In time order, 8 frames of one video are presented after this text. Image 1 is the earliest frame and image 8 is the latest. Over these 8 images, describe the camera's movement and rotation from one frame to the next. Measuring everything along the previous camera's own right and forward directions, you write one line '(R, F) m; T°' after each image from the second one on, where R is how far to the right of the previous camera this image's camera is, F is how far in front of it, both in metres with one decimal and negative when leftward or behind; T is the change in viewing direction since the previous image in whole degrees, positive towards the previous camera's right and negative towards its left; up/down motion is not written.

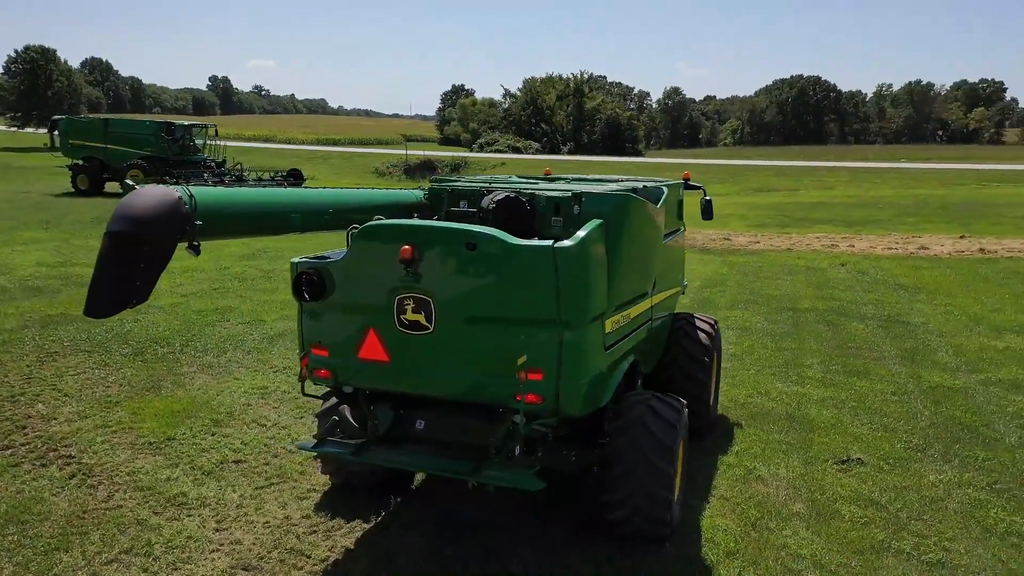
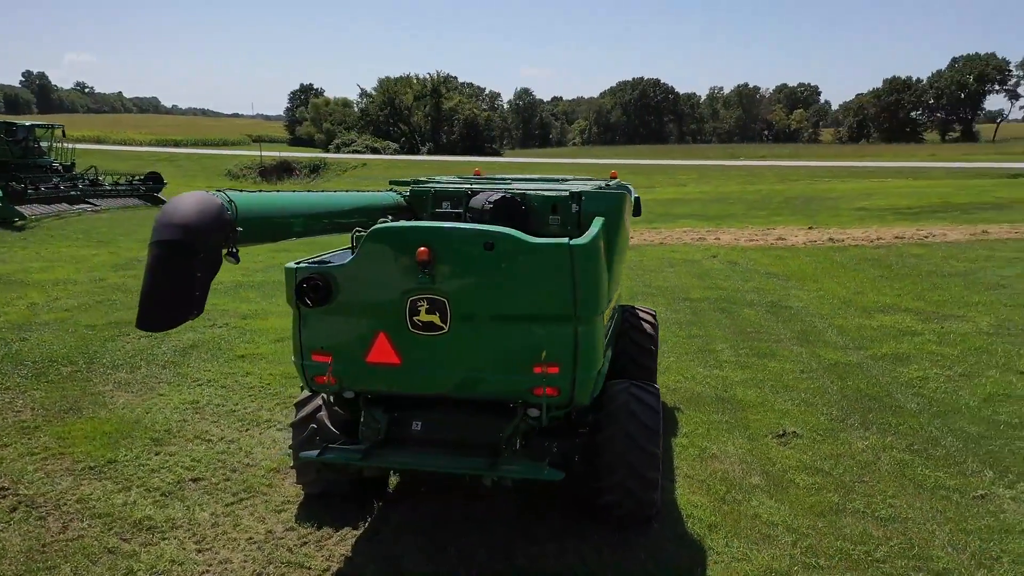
(-0.8, 0.0) m; +10°
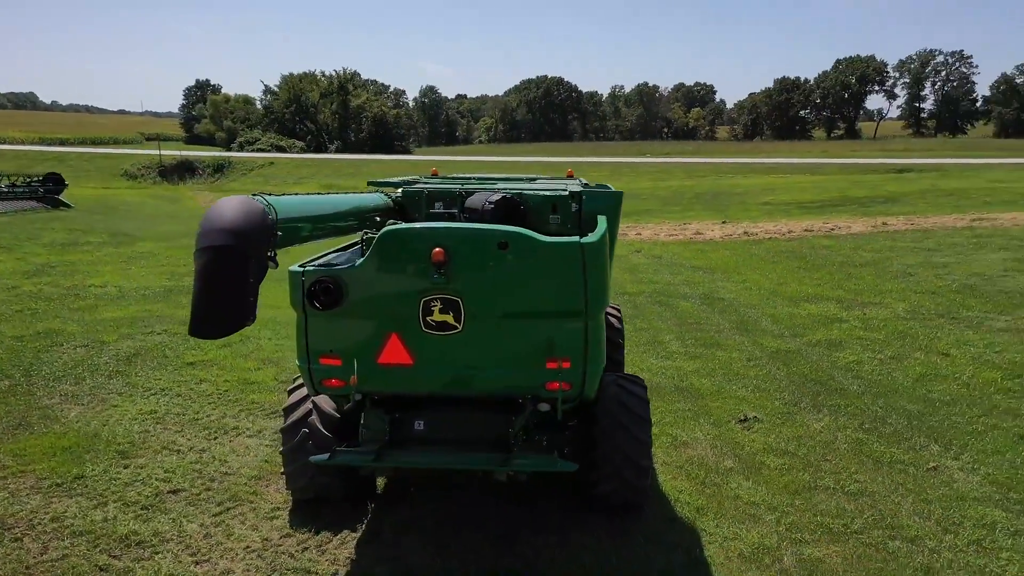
(-0.6, -0.1) m; +7°
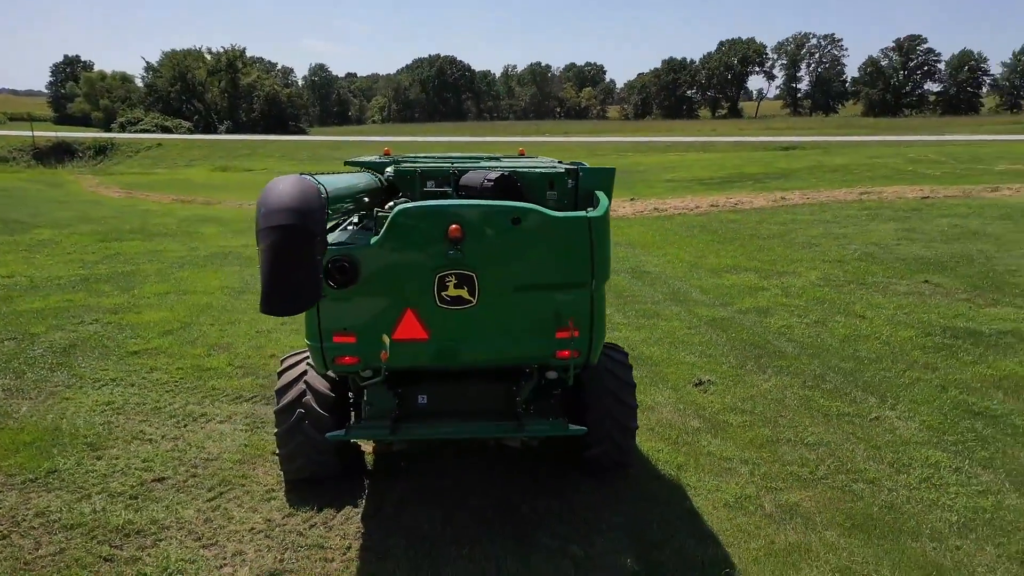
(-0.6, -0.1) m; +7°
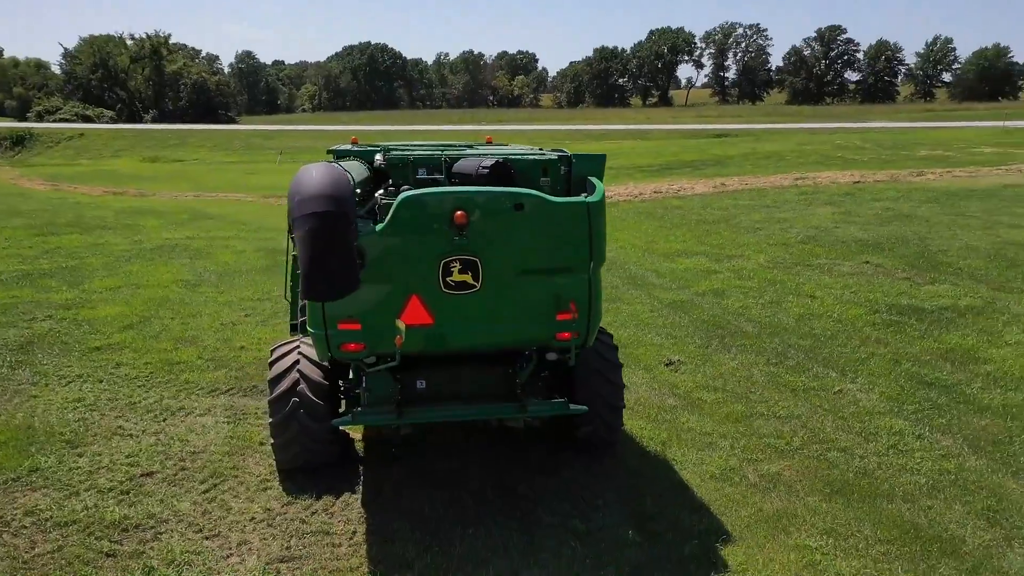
(-0.4, -0.1) m; +5°
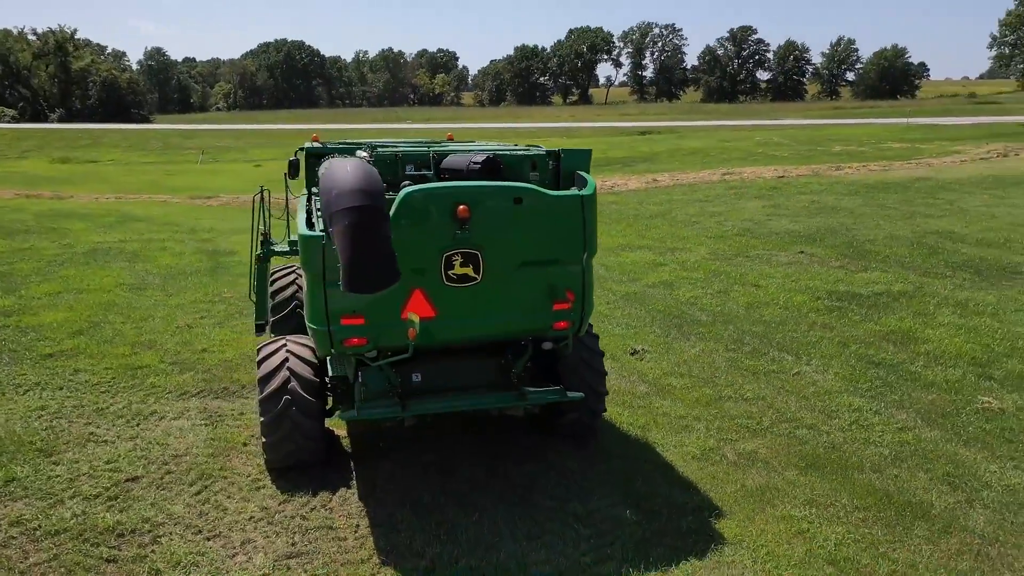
(-0.4, -0.1) m; +5°
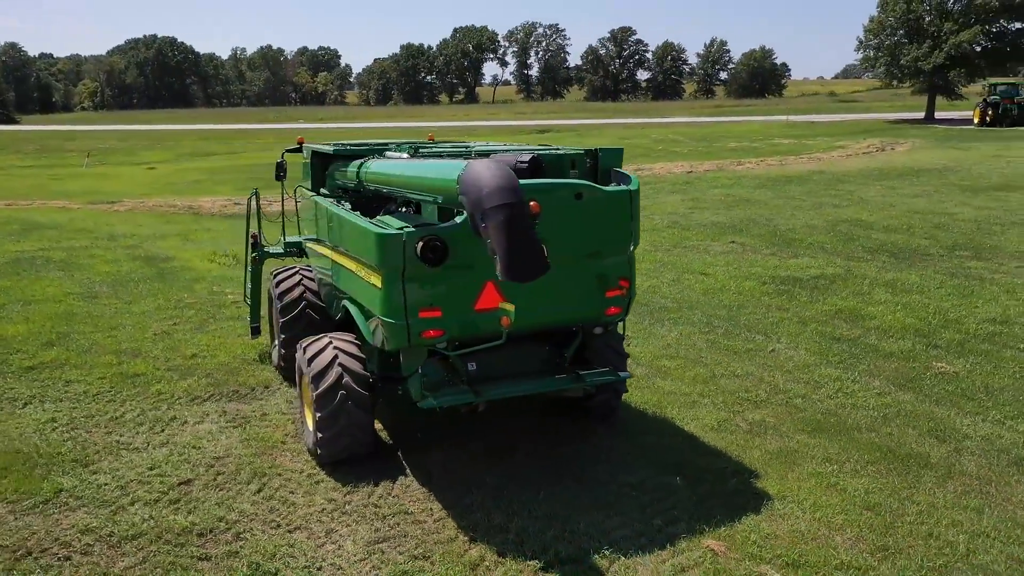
(-1.1, -0.3) m; +8°
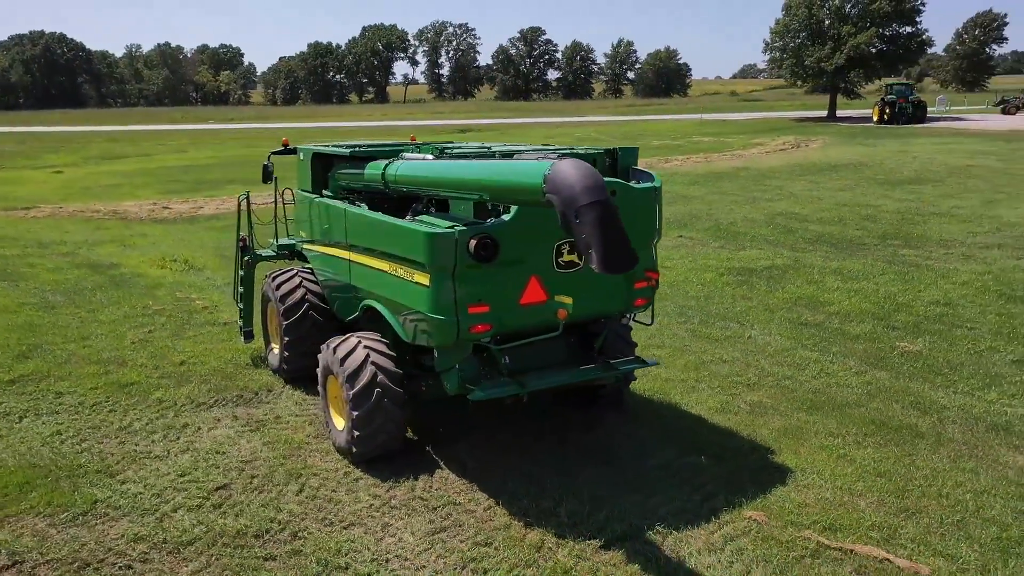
(-0.8, -0.1) m; +6°
